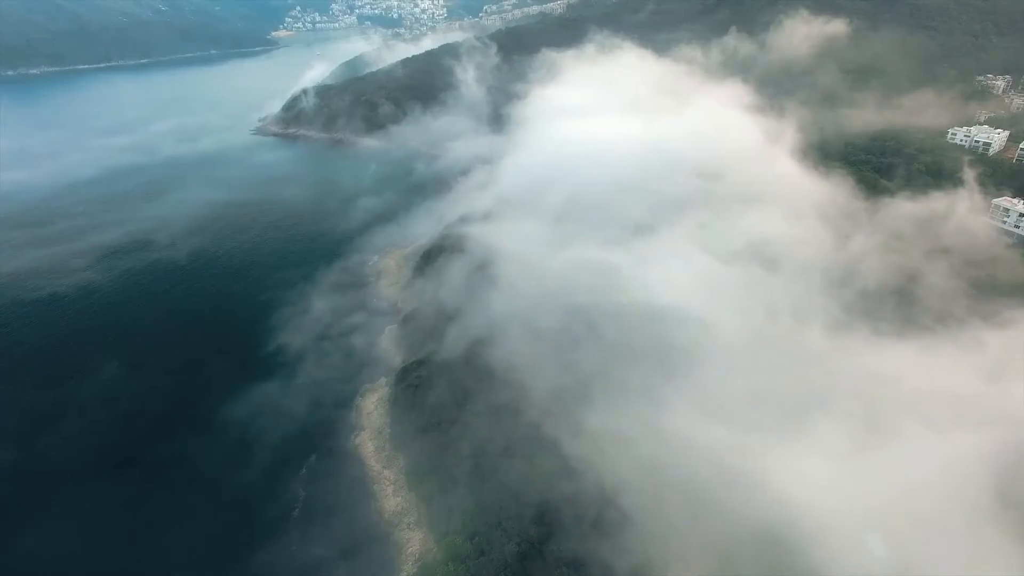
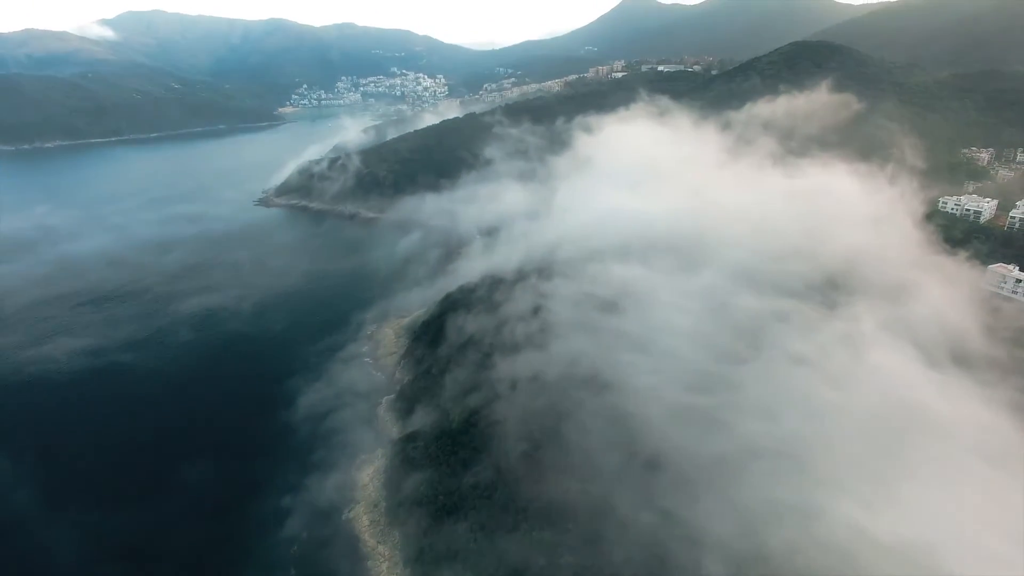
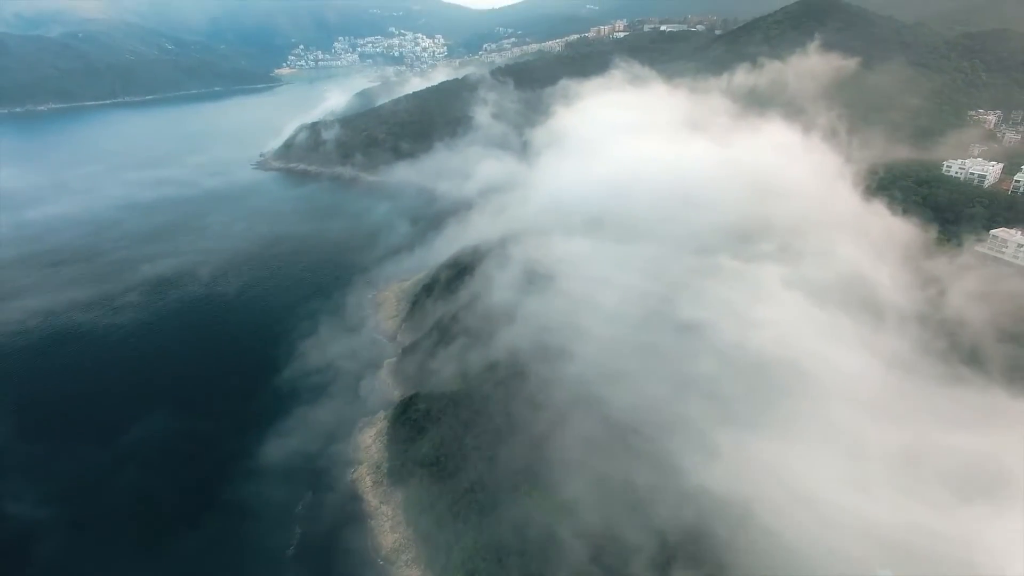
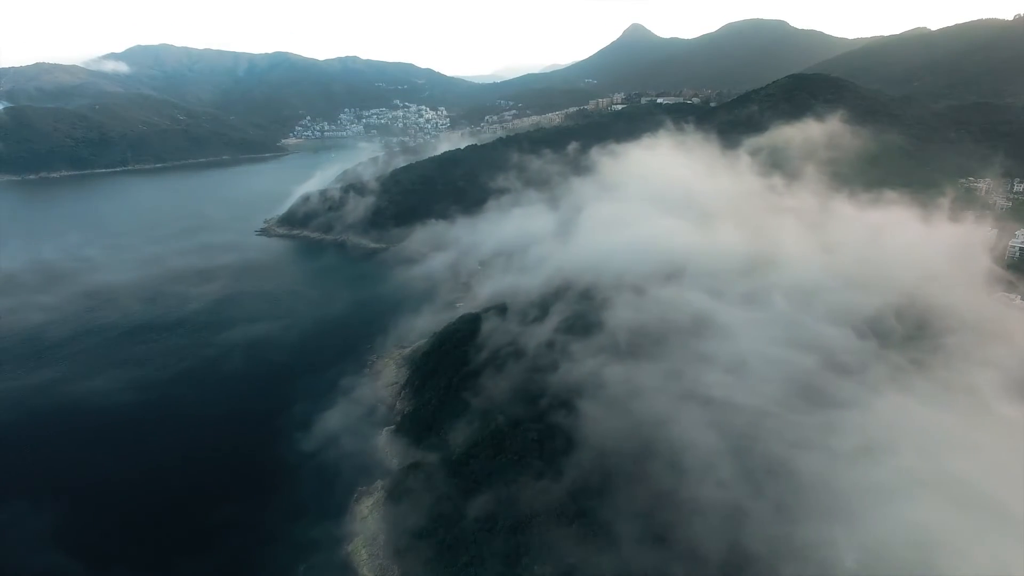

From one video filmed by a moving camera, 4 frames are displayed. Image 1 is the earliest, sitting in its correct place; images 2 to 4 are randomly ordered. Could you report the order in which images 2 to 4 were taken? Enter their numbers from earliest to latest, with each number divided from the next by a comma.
3, 2, 4
